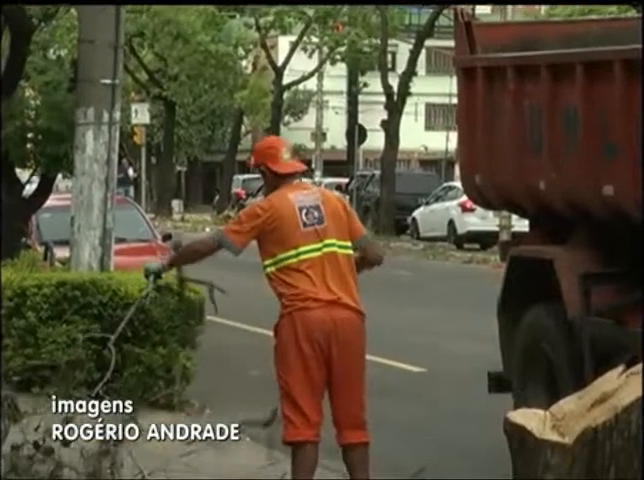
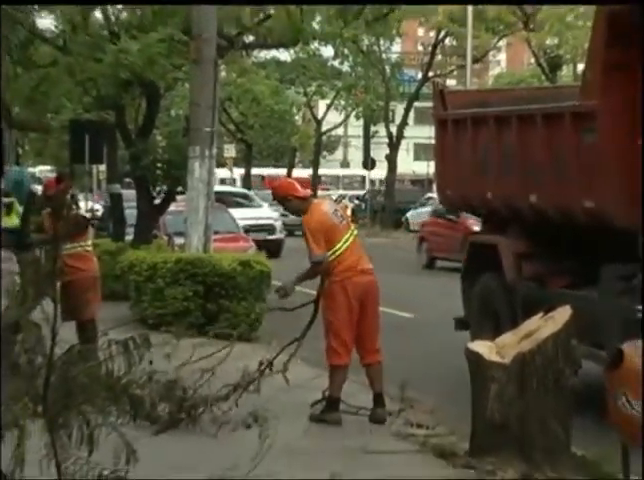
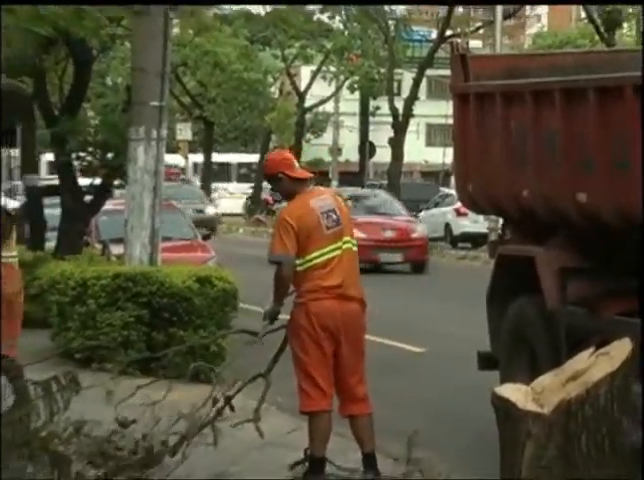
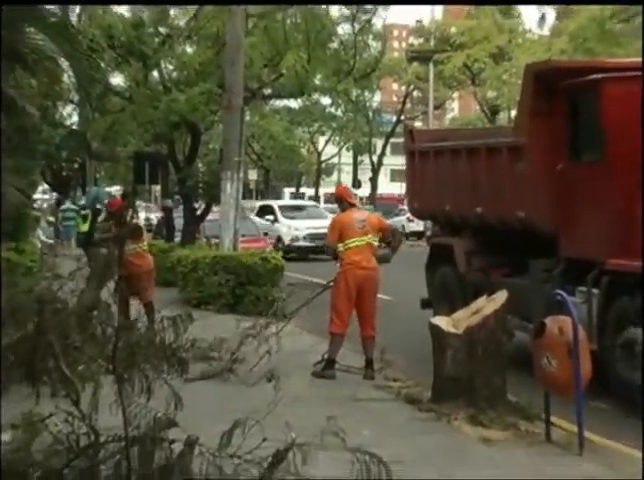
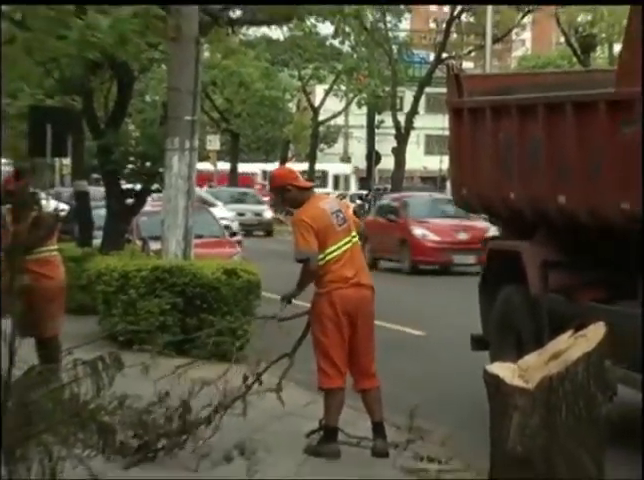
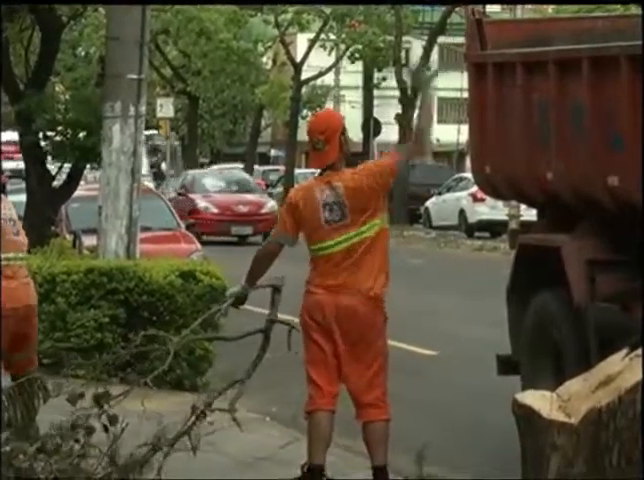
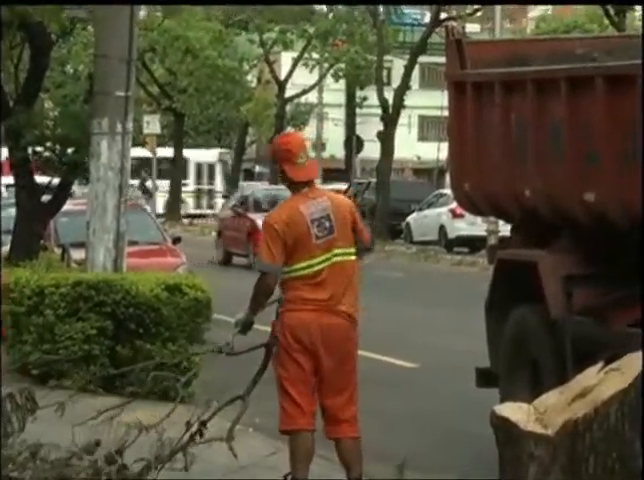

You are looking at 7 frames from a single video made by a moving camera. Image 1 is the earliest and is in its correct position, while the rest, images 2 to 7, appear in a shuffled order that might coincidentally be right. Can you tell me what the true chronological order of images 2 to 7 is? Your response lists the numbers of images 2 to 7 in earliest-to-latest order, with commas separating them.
6, 7, 3, 5, 2, 4
